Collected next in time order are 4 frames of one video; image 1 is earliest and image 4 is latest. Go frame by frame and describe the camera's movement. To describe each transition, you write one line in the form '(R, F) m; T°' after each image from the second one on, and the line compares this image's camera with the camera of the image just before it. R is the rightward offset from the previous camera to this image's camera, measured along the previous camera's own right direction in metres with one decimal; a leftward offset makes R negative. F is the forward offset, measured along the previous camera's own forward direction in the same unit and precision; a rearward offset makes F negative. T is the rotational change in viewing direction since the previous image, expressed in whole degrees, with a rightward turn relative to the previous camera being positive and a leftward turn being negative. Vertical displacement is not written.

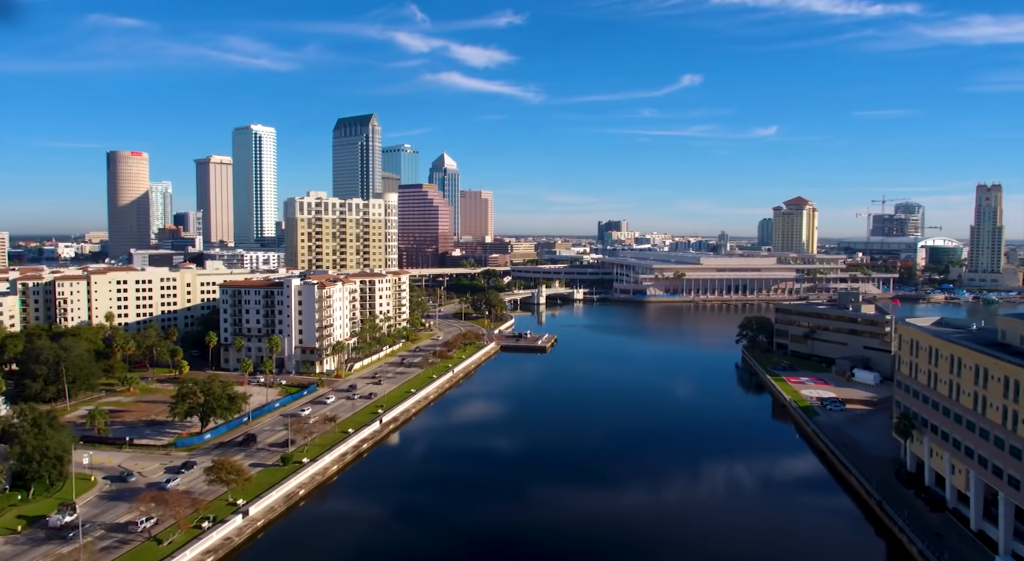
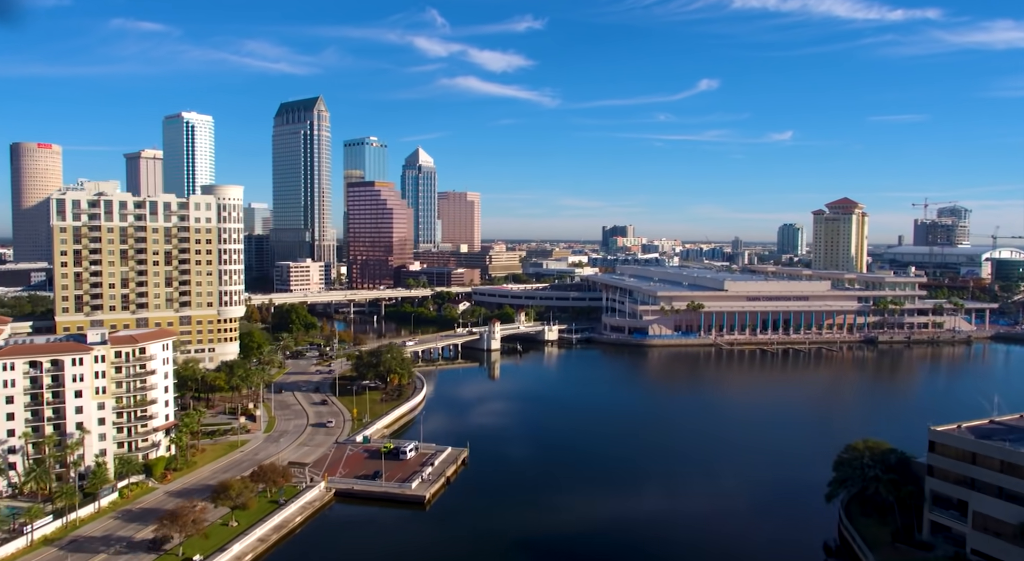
(+8.1, +35.7) m; -1°
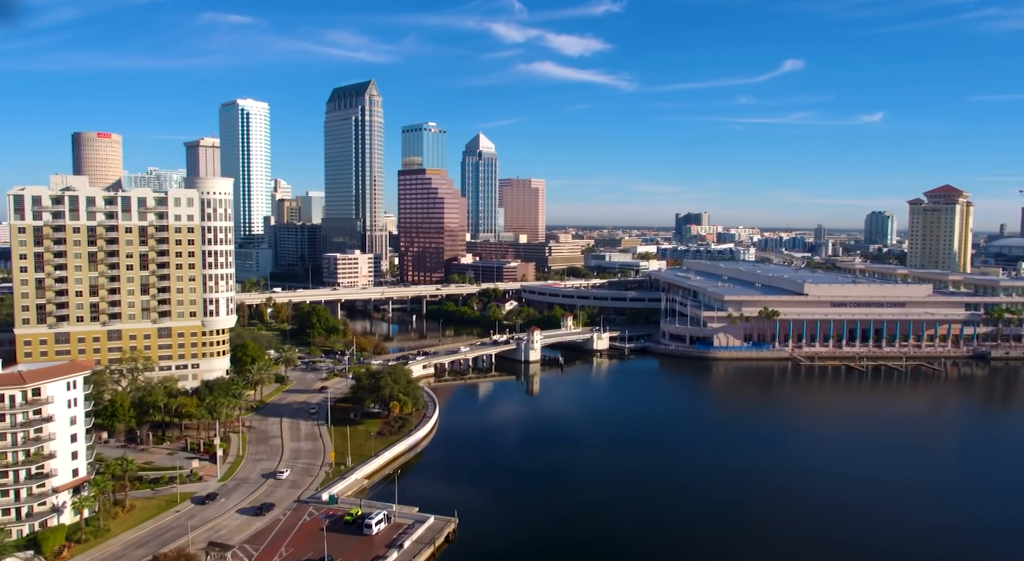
(+3.1, +9.6) m; -6°
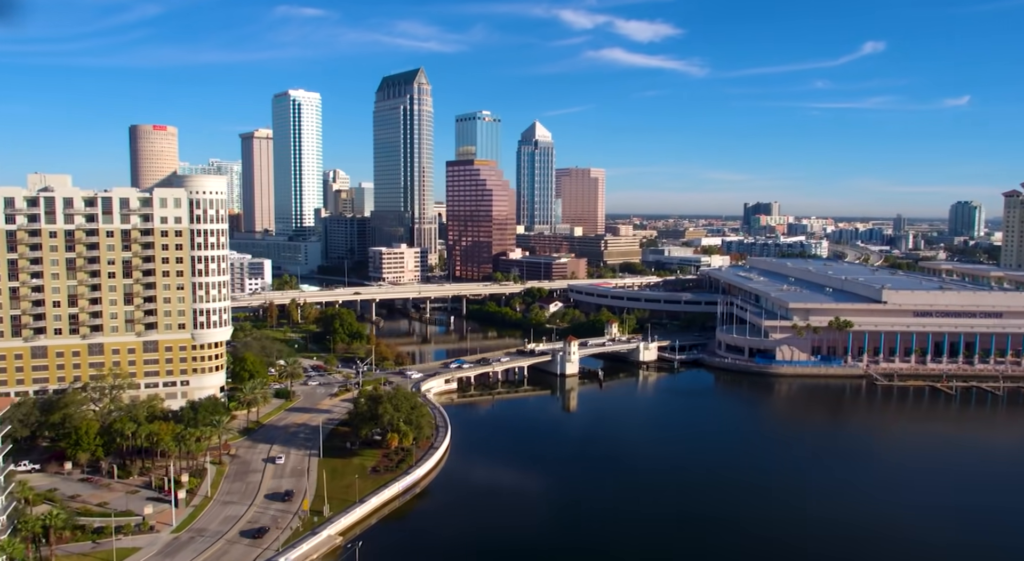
(+2.6, +6.6) m; -5°
